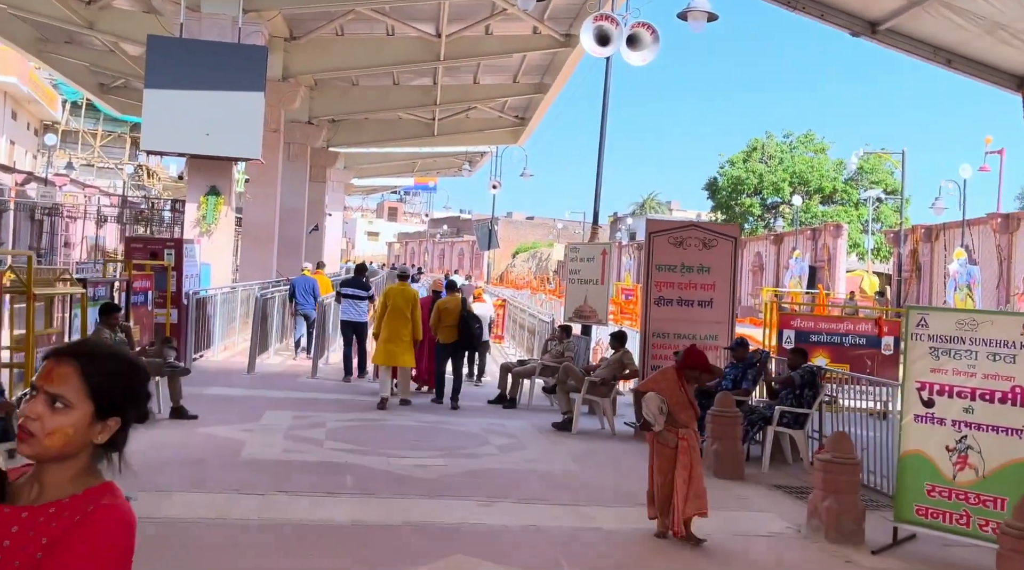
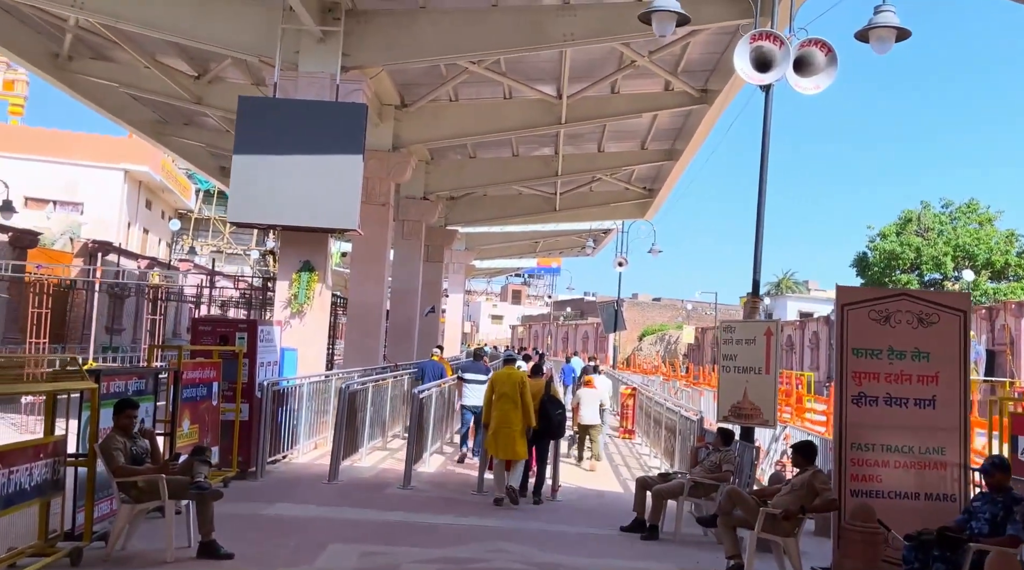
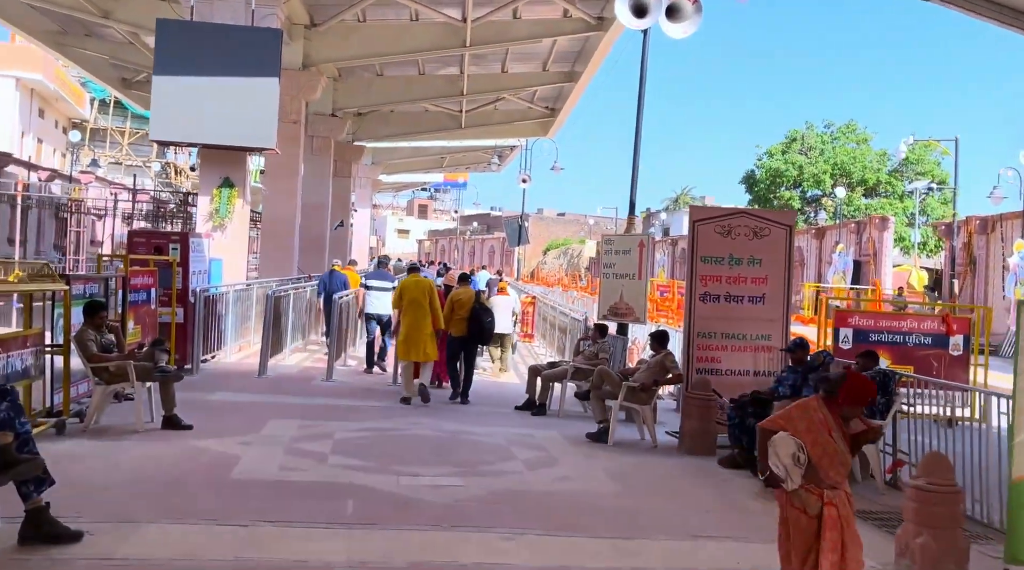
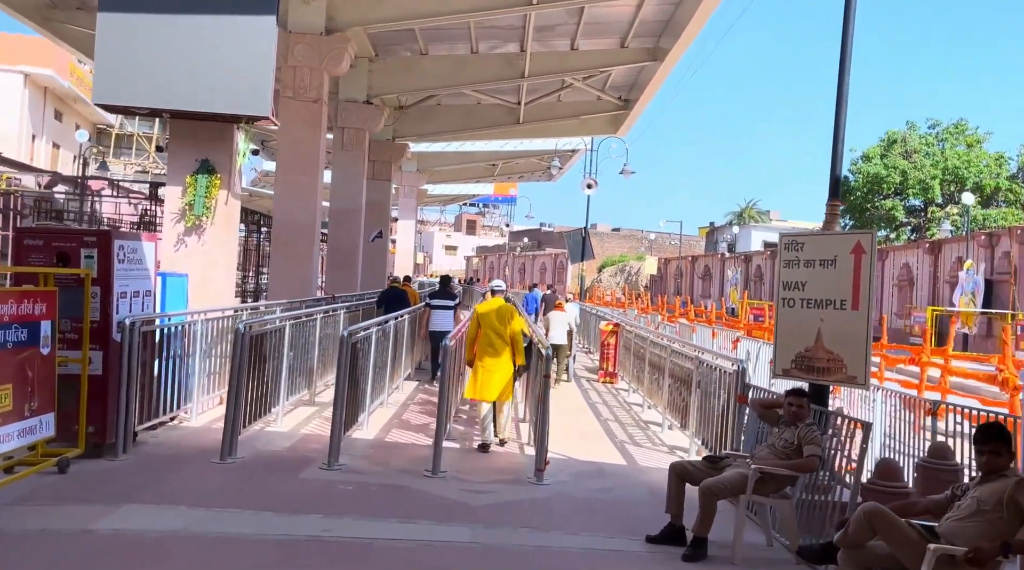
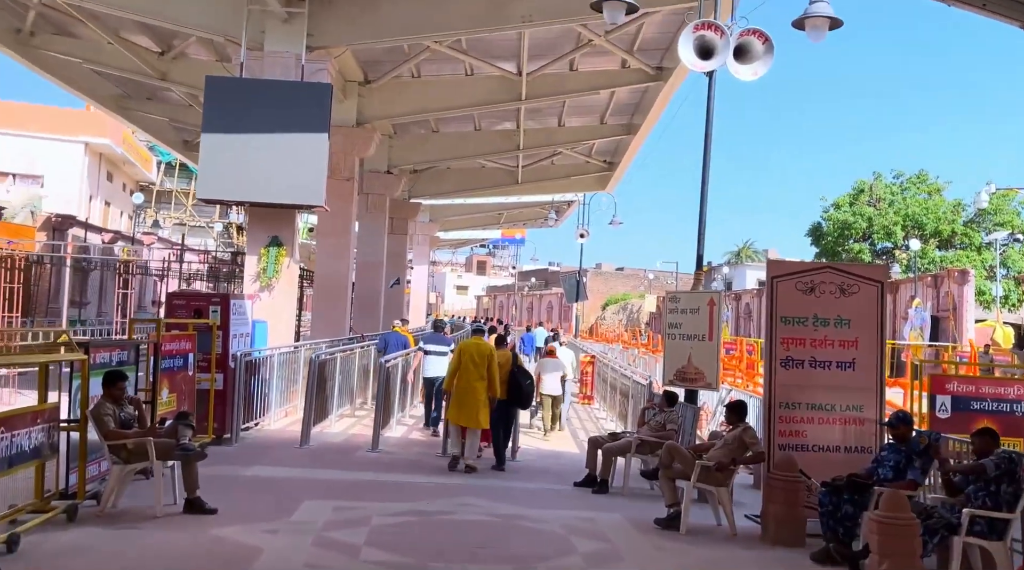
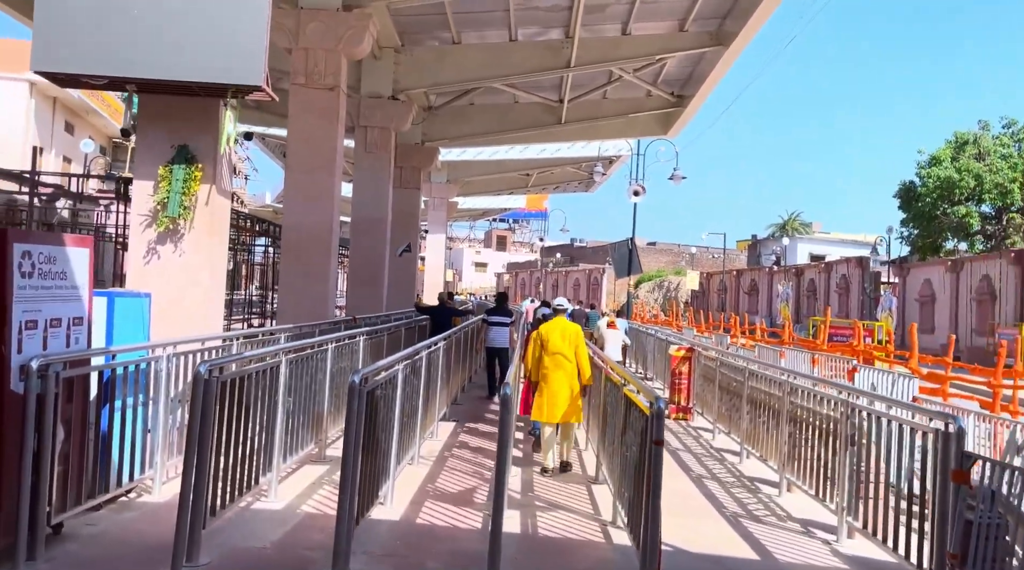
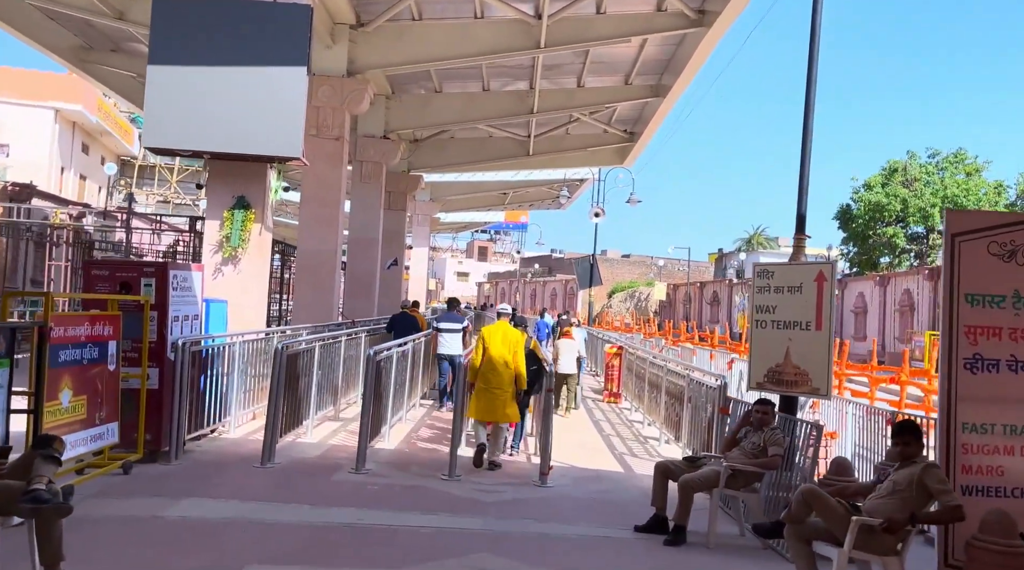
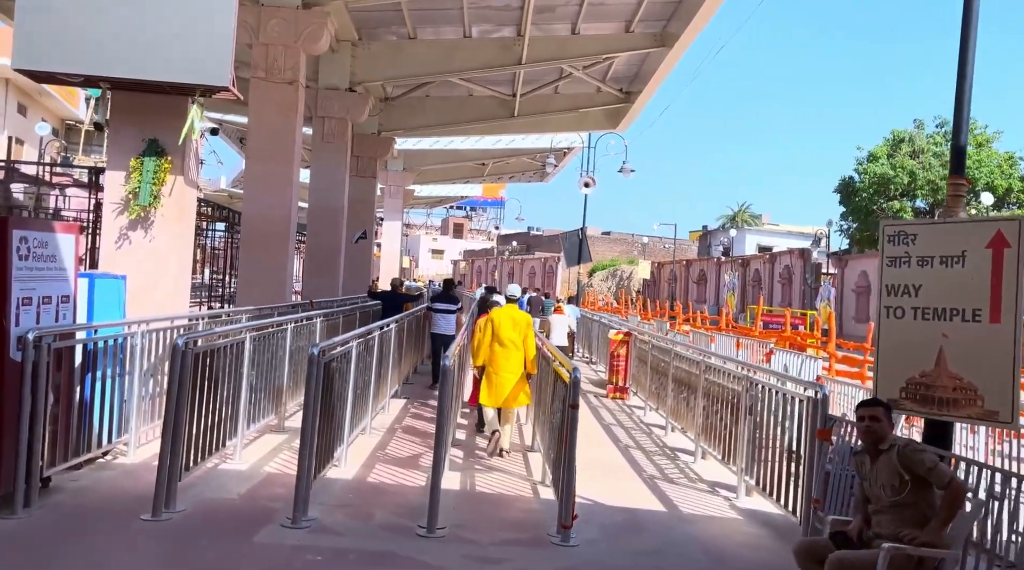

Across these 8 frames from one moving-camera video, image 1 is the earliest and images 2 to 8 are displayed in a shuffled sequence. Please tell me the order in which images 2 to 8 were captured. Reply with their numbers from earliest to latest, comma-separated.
3, 5, 2, 7, 4, 8, 6
